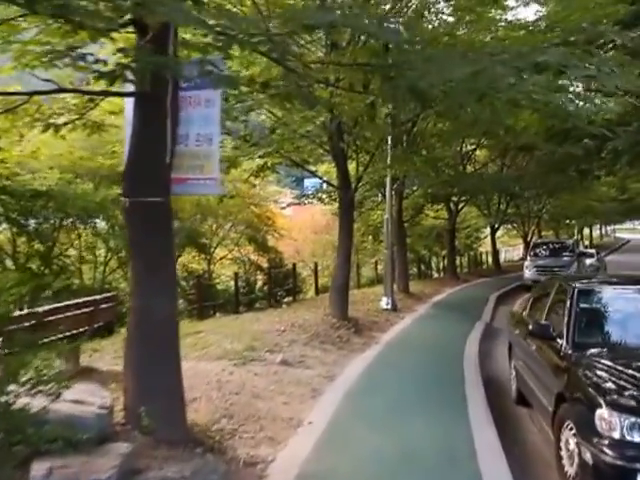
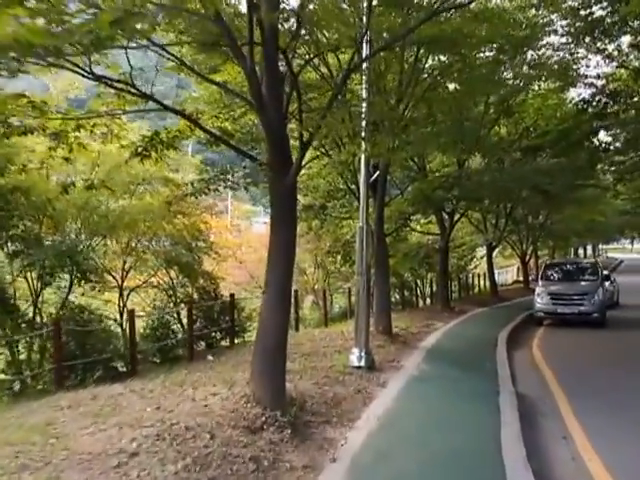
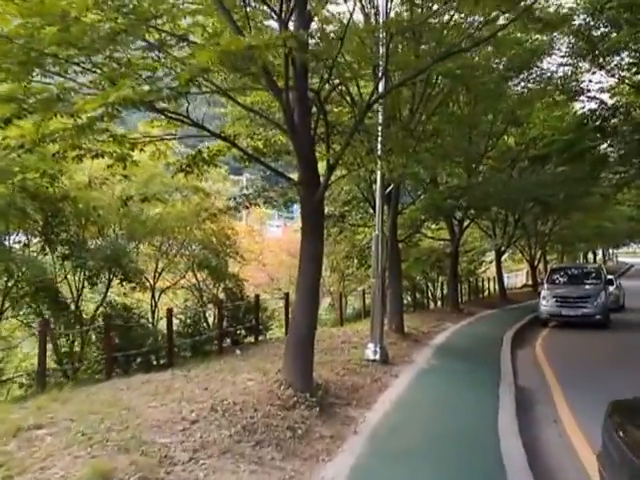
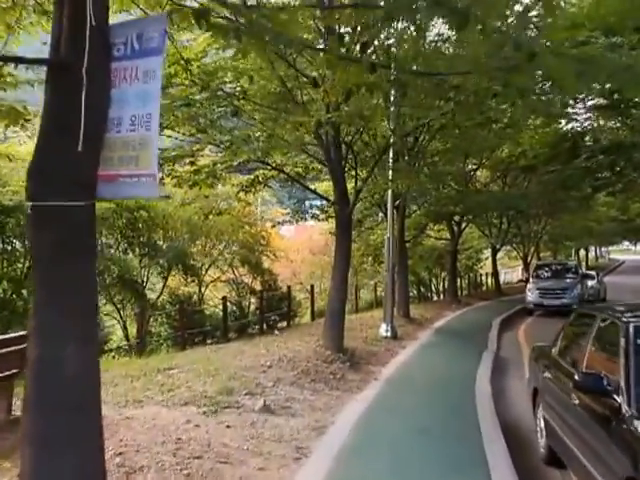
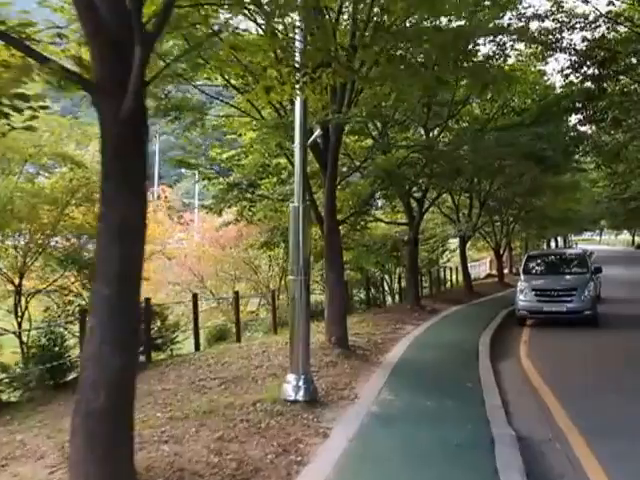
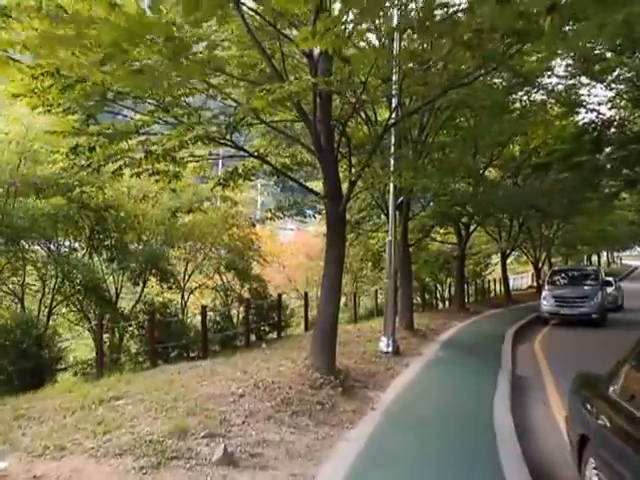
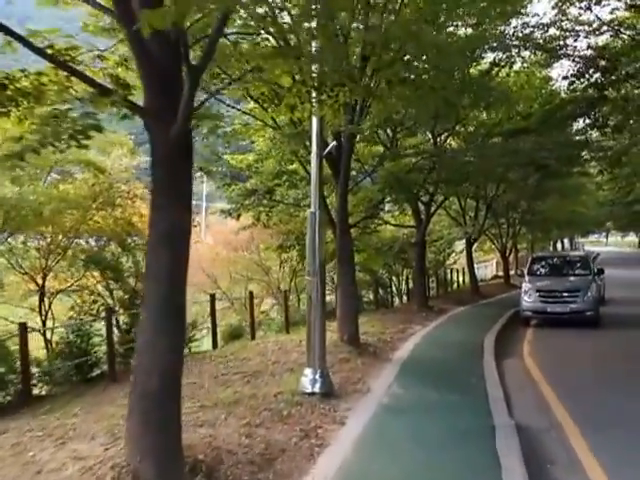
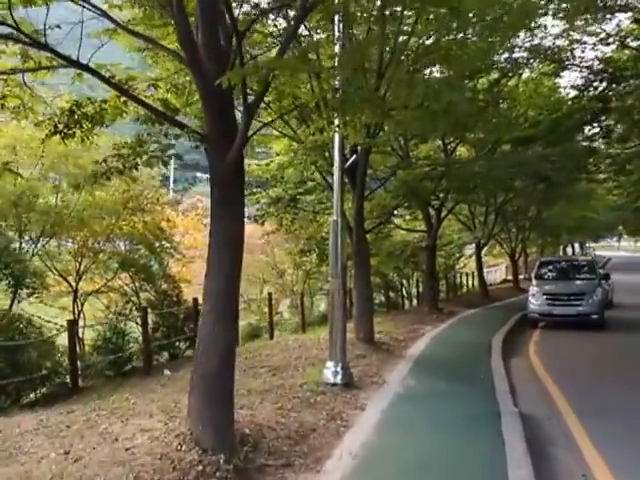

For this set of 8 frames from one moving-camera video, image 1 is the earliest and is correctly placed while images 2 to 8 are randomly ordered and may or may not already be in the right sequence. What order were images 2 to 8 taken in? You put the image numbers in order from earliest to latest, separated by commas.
4, 6, 3, 2, 8, 7, 5
